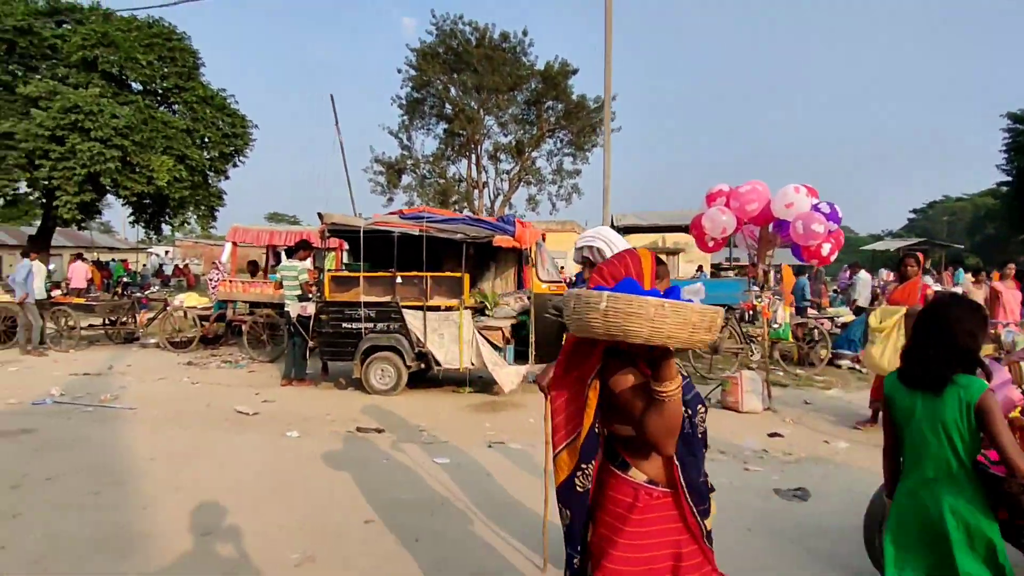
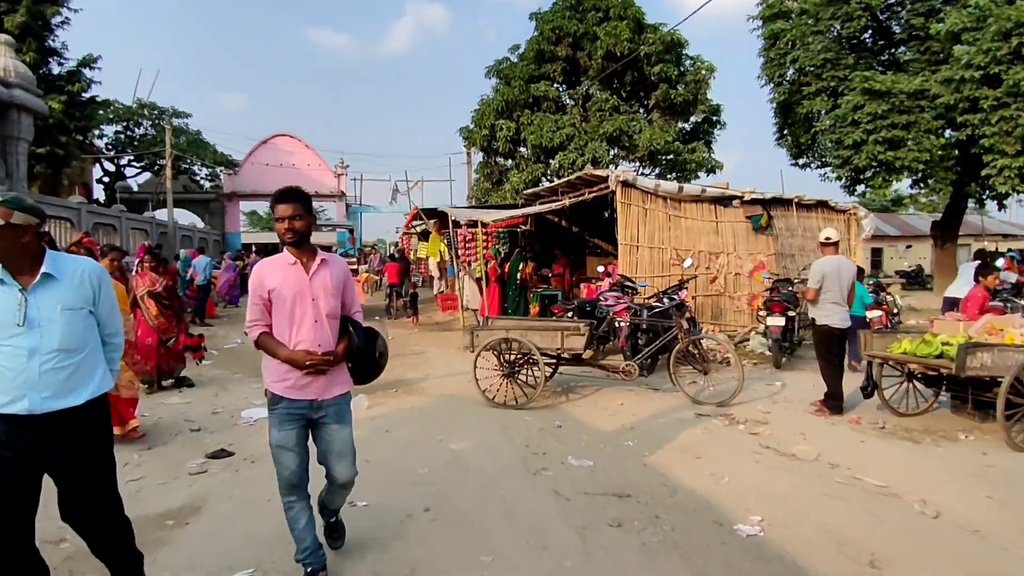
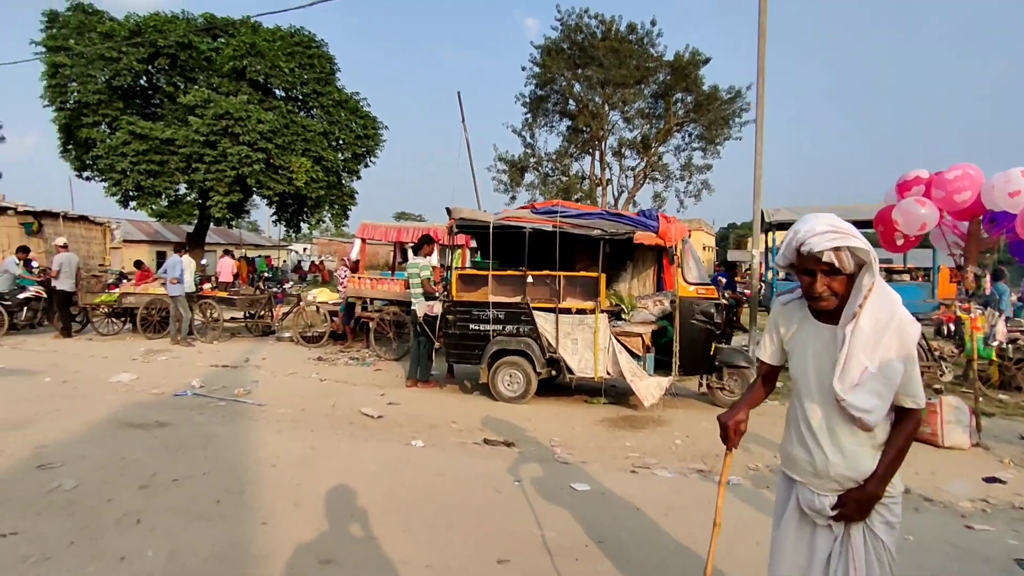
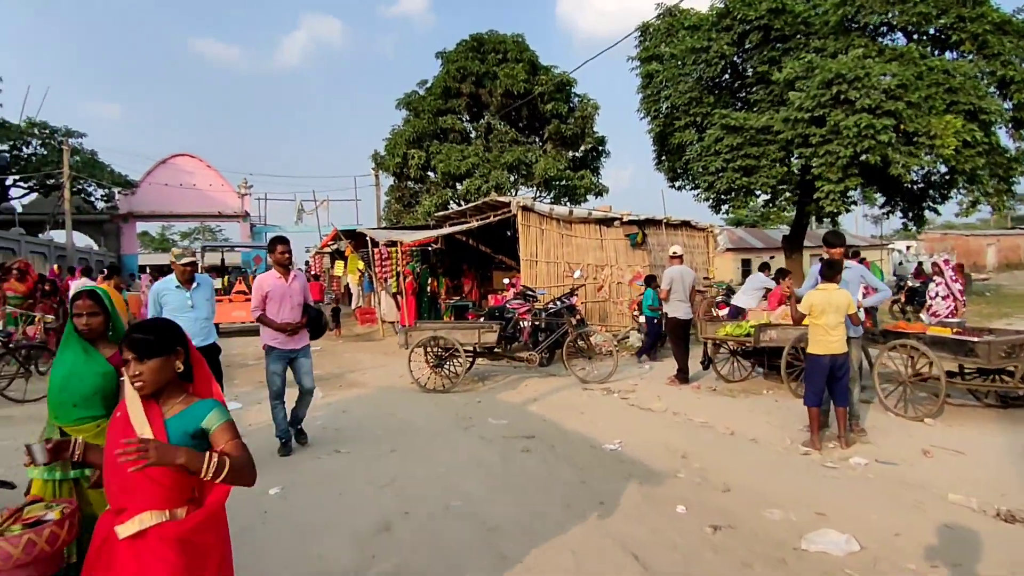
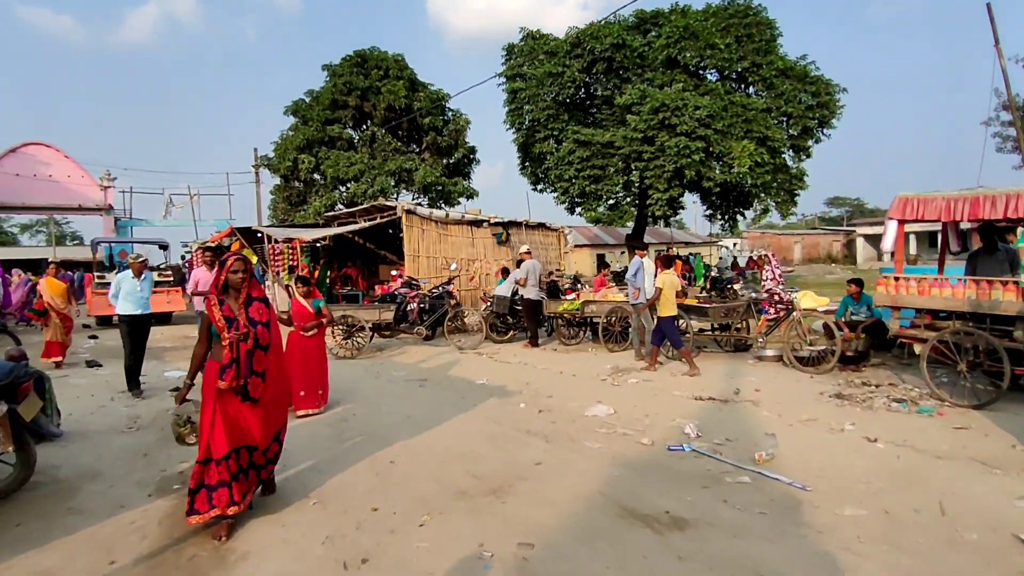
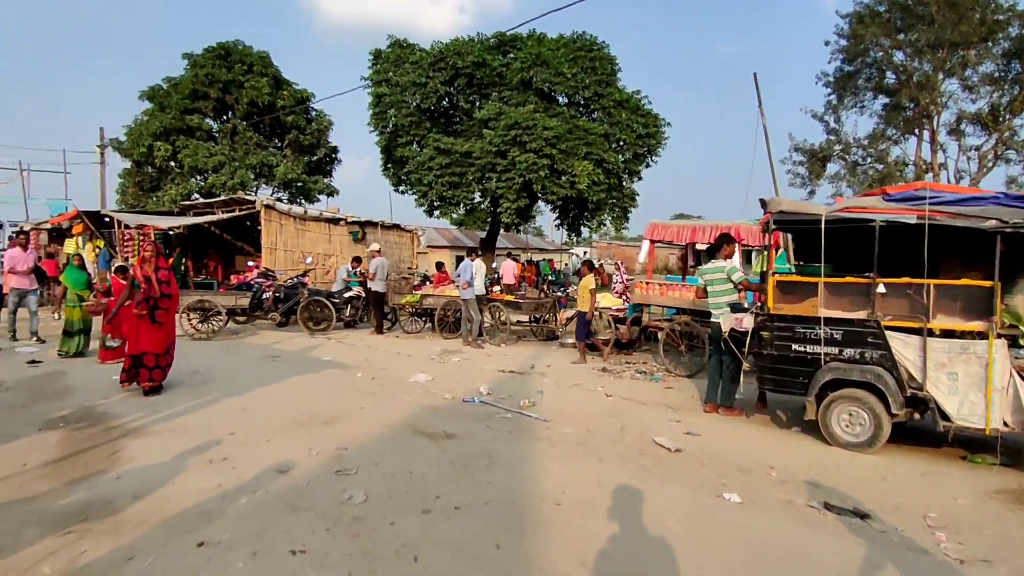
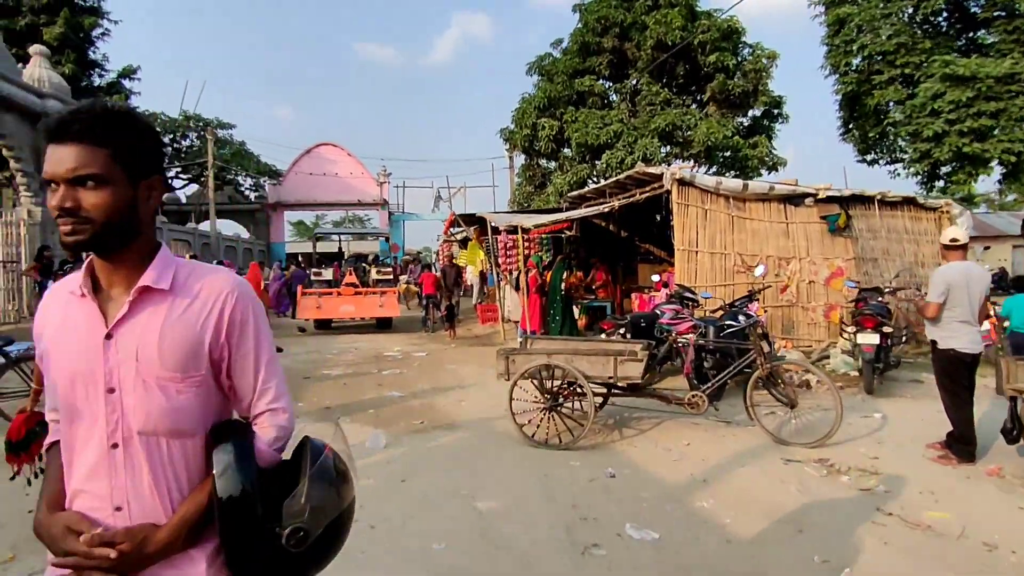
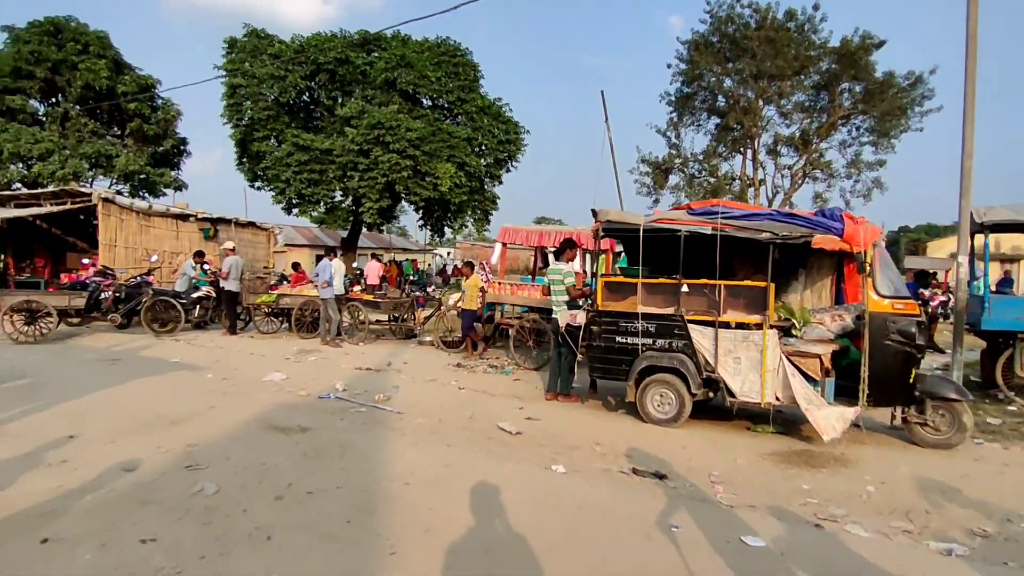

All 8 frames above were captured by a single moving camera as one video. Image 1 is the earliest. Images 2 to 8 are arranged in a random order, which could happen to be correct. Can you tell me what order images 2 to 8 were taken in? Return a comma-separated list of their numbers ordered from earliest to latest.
3, 8, 6, 5, 4, 2, 7
